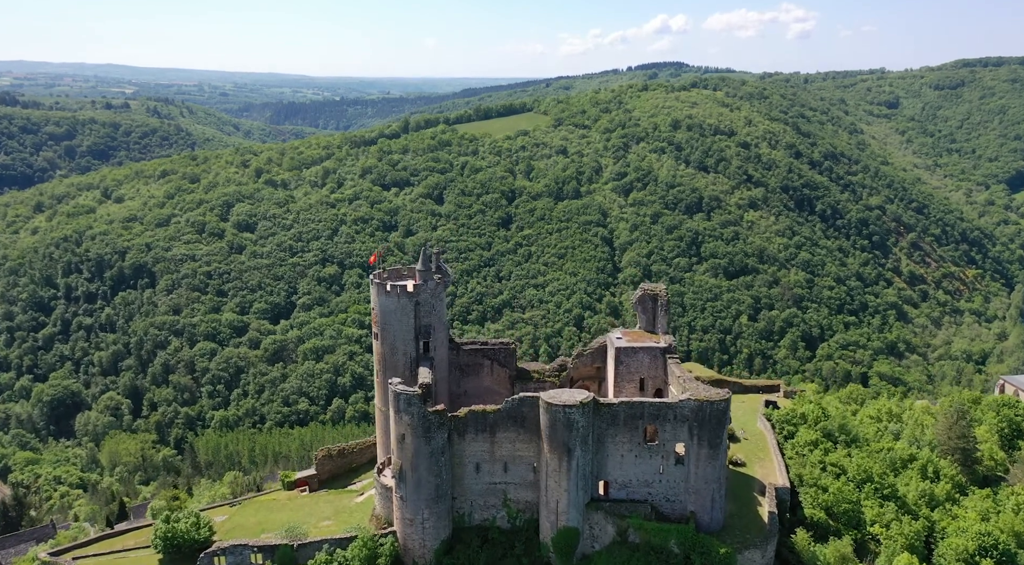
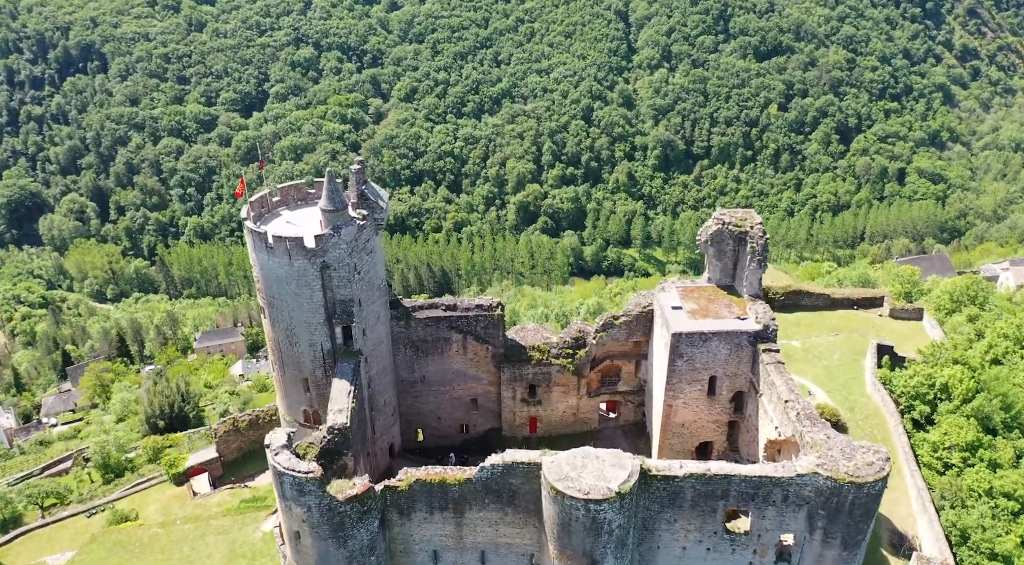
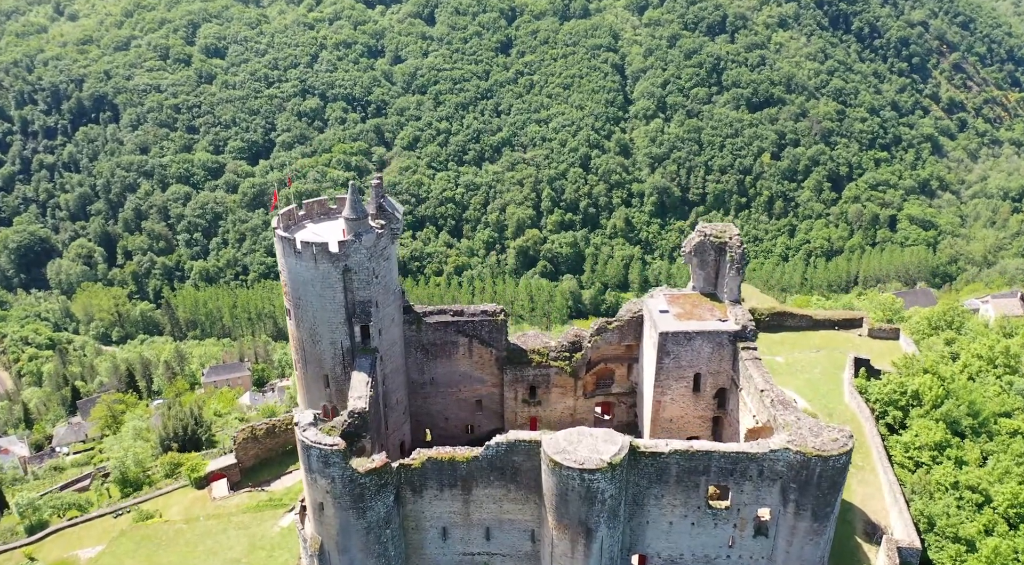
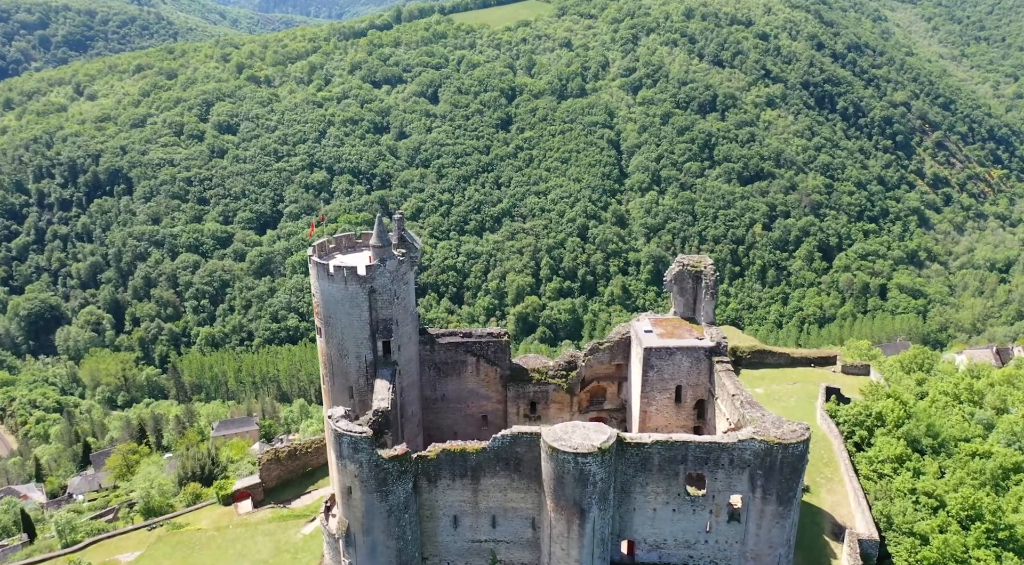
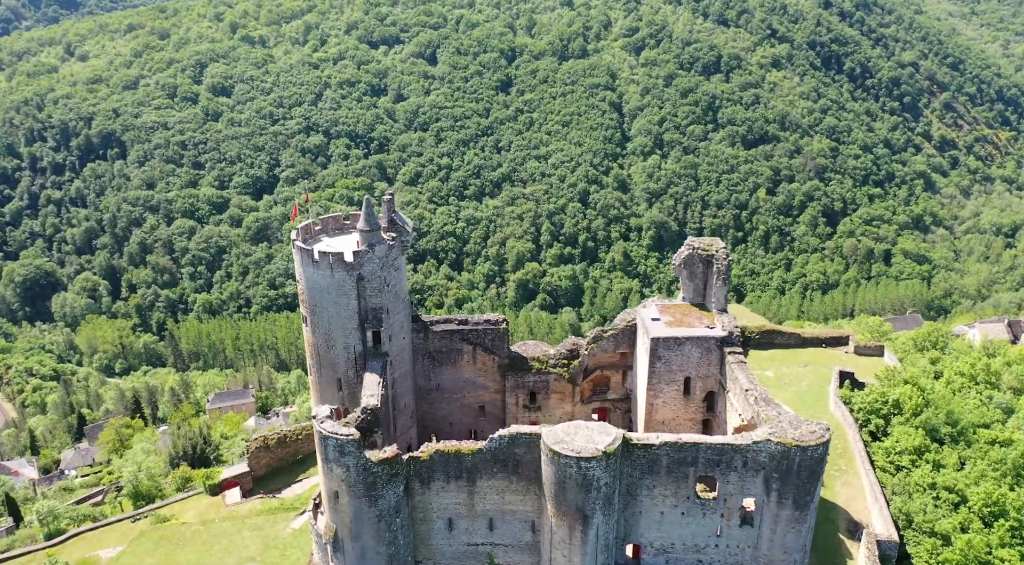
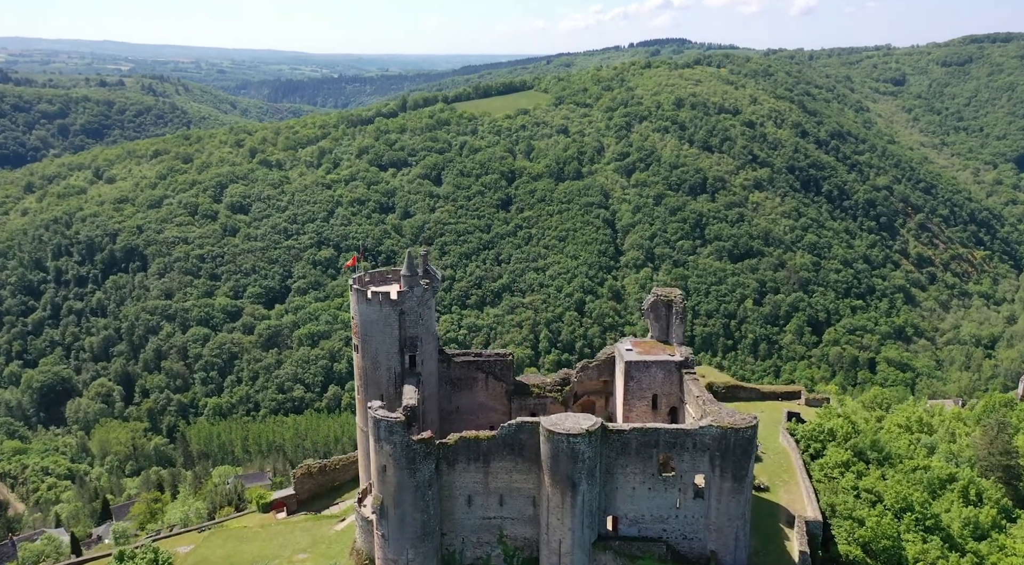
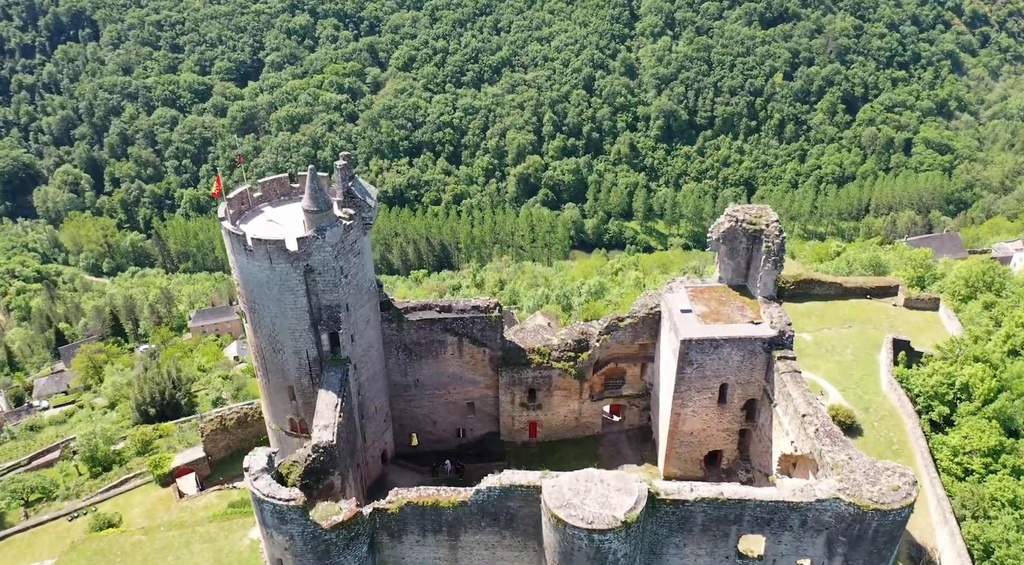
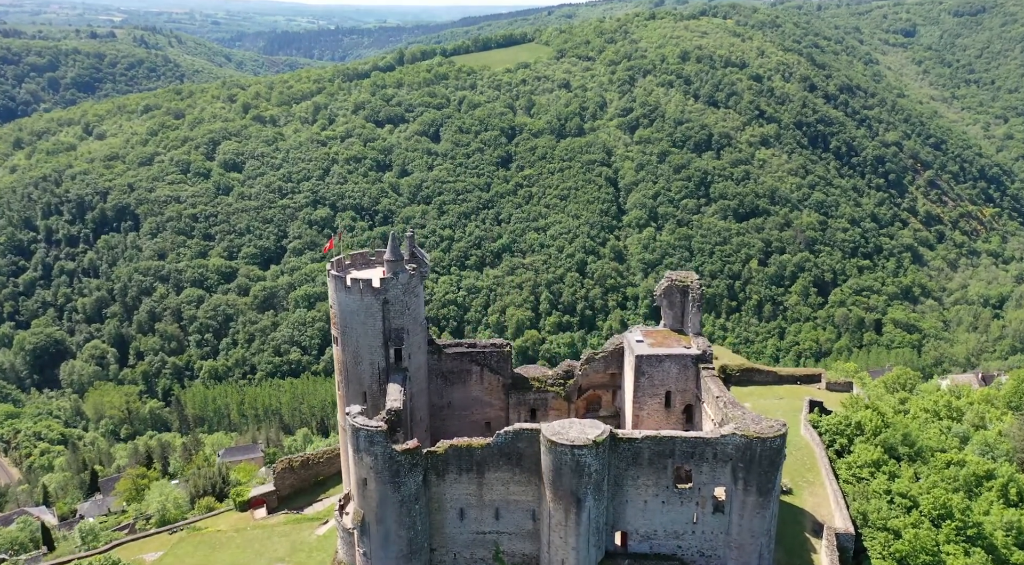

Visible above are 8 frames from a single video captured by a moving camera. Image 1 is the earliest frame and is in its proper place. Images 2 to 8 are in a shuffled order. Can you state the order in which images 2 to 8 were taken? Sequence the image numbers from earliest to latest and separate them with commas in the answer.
6, 8, 4, 5, 3, 2, 7
